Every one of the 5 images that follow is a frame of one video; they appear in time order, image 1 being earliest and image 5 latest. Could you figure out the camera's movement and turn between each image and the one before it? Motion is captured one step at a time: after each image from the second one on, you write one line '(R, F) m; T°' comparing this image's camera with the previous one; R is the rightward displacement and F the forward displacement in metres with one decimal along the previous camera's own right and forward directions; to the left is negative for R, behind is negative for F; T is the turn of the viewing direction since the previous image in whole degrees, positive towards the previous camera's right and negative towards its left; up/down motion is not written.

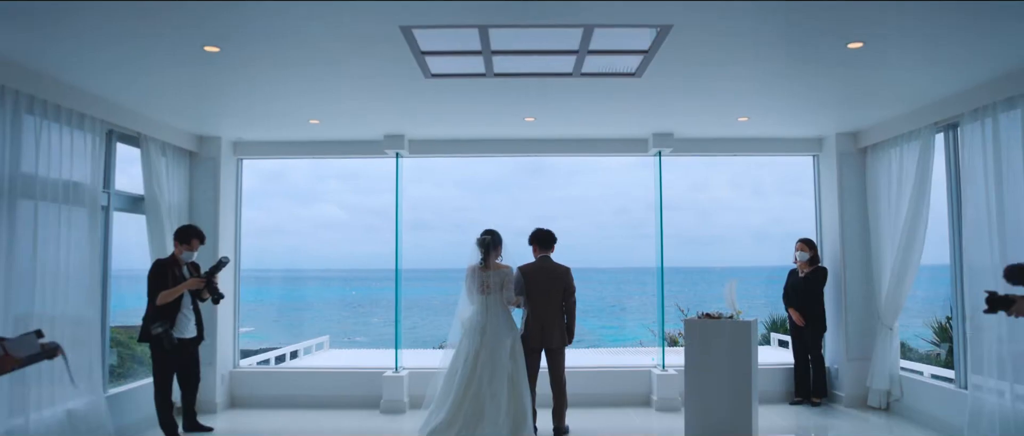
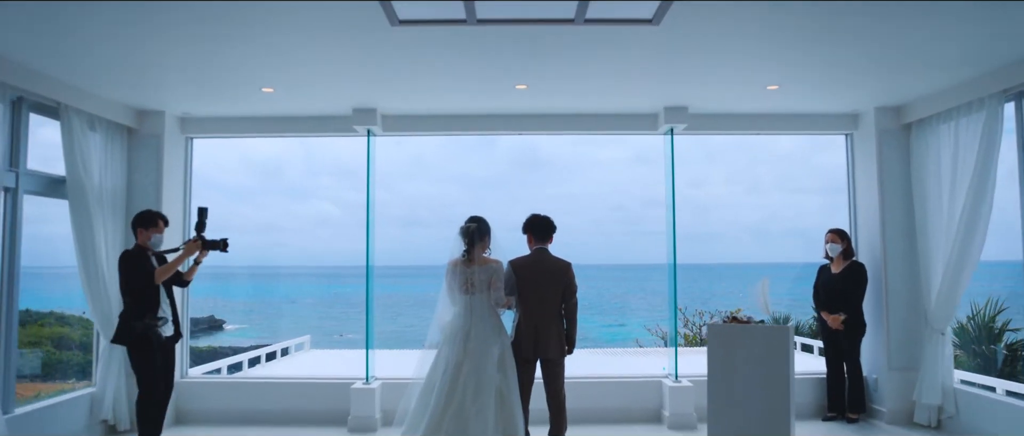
(0.0, +0.8) m; 0°
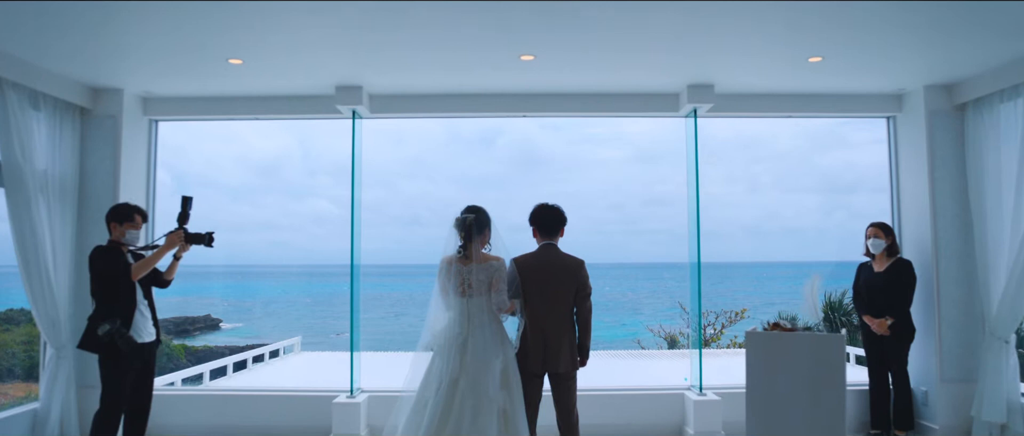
(0.0, +0.6) m; 0°
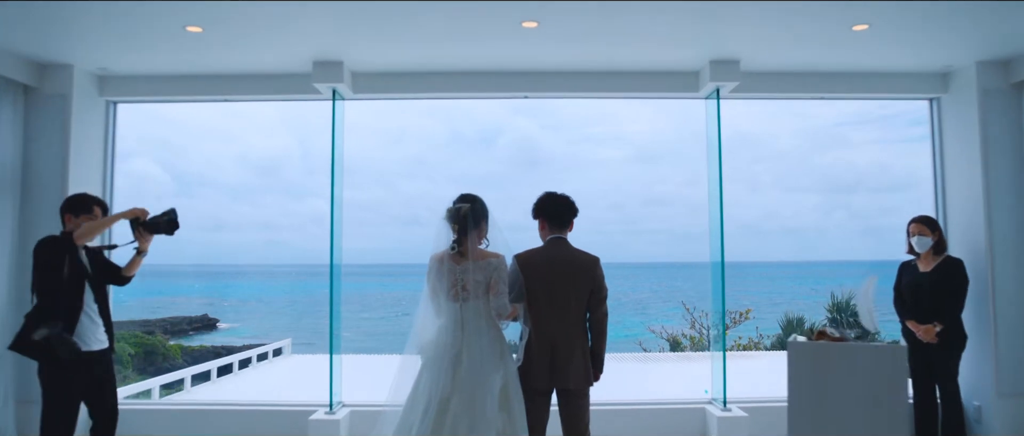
(0.0, +0.5) m; 0°
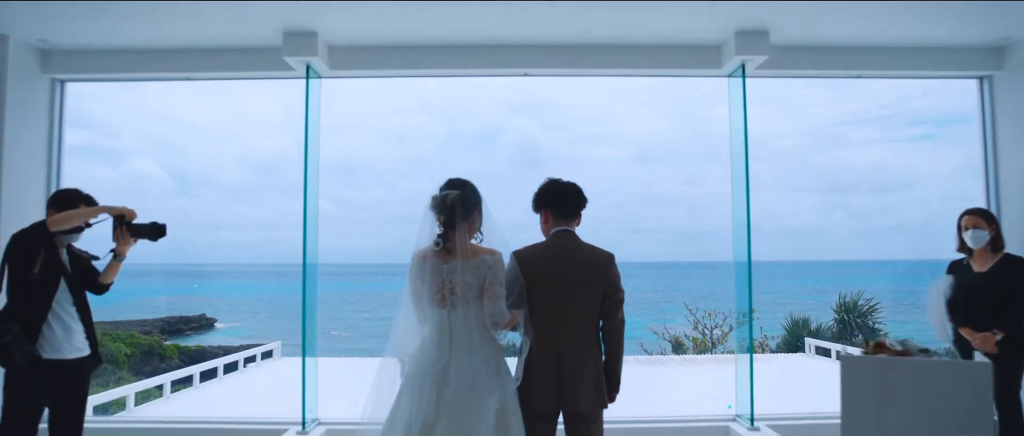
(0.0, +0.5) m; 0°
